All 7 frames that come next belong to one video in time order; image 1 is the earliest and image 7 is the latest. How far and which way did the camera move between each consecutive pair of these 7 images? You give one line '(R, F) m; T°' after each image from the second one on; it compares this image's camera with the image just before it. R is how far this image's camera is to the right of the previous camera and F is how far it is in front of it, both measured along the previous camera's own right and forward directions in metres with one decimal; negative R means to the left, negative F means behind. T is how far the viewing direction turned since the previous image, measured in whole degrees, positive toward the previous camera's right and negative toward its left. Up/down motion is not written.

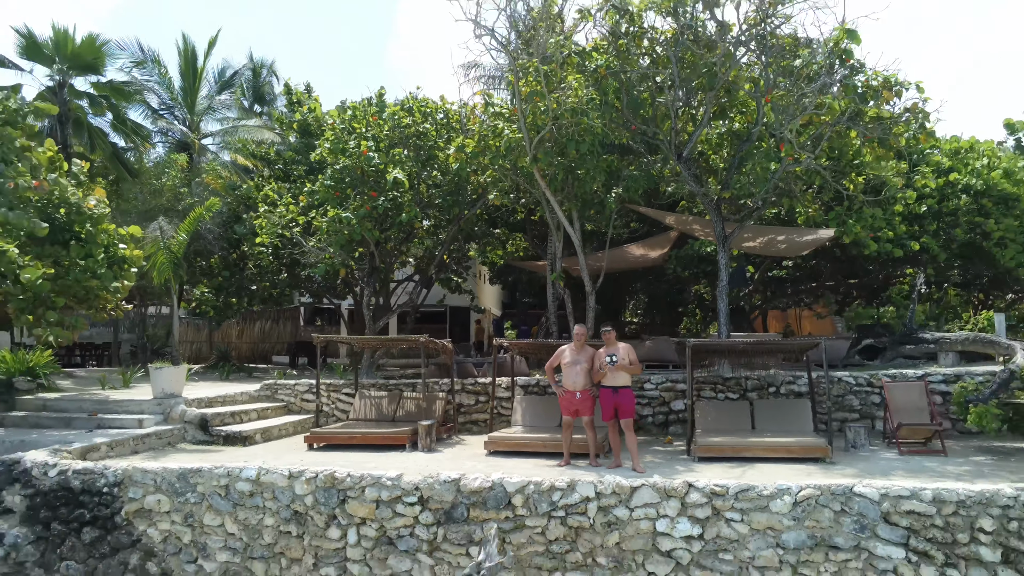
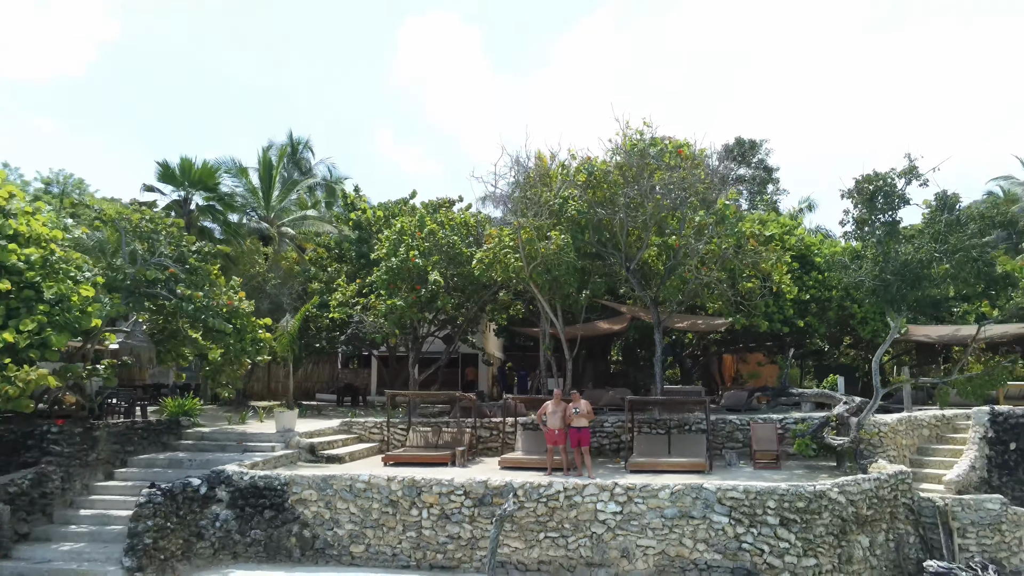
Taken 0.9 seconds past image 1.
(-0.1, -4.6) m; 0°
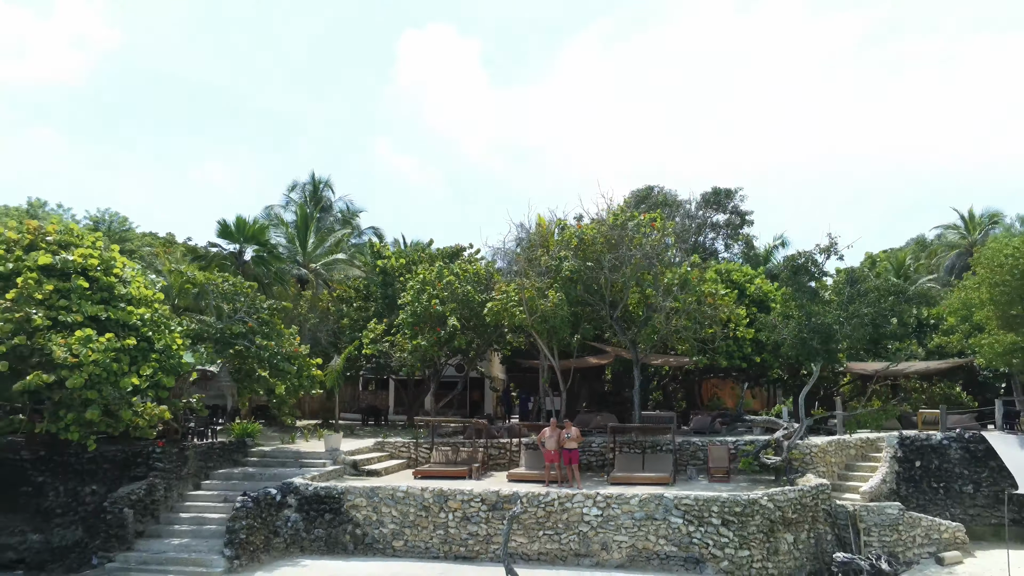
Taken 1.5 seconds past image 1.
(-0.1, -3.1) m; 0°
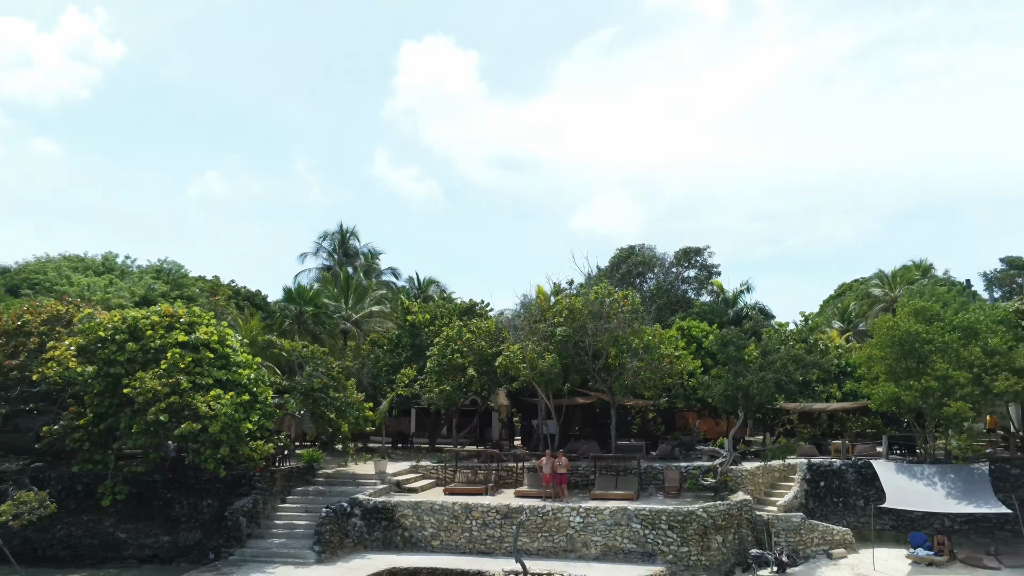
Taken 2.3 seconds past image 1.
(-0.2, -5.2) m; 0°
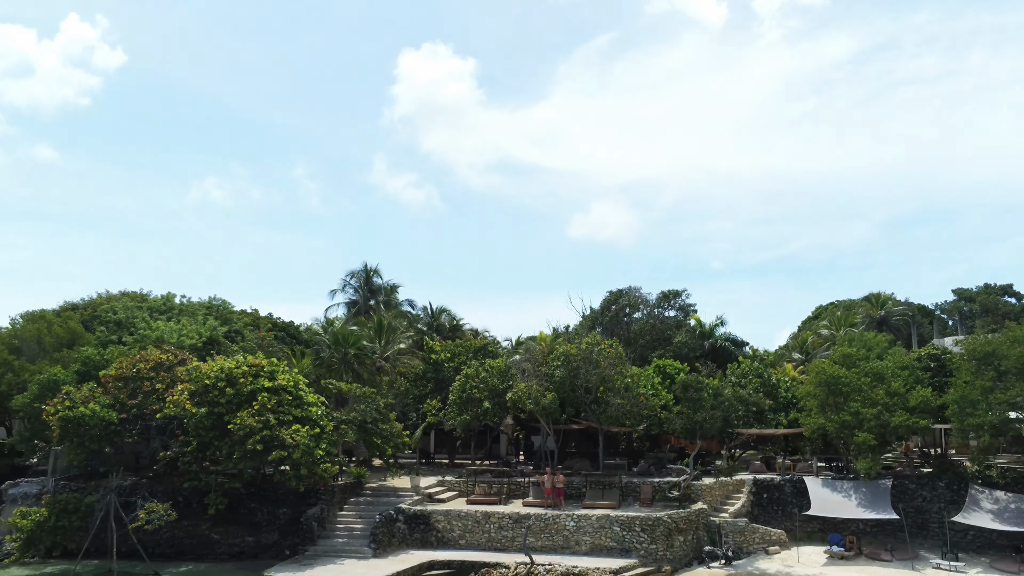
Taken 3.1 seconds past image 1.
(-0.3, -5.6) m; 0°
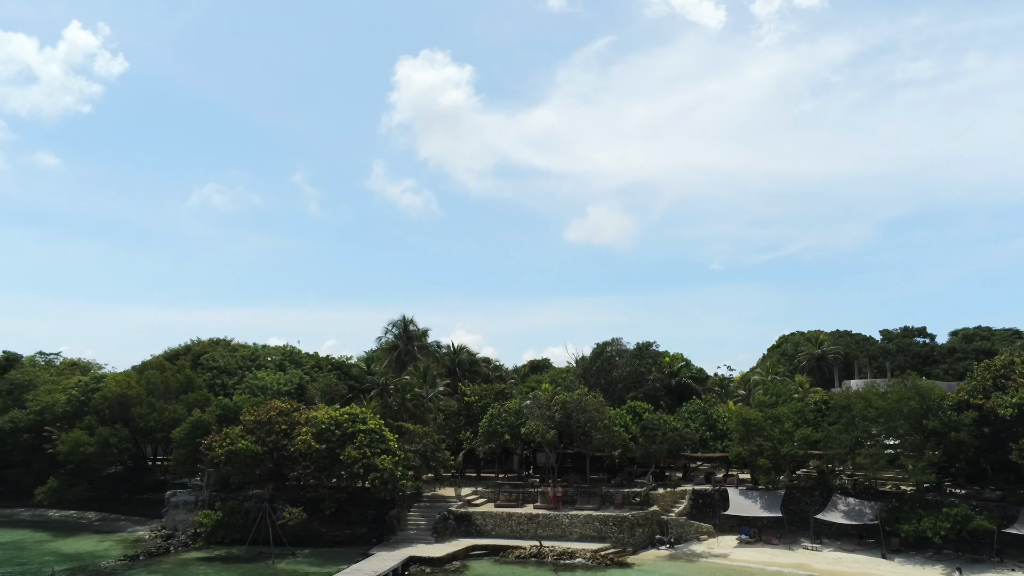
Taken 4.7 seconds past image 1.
(-0.7, -11.8) m; 0°
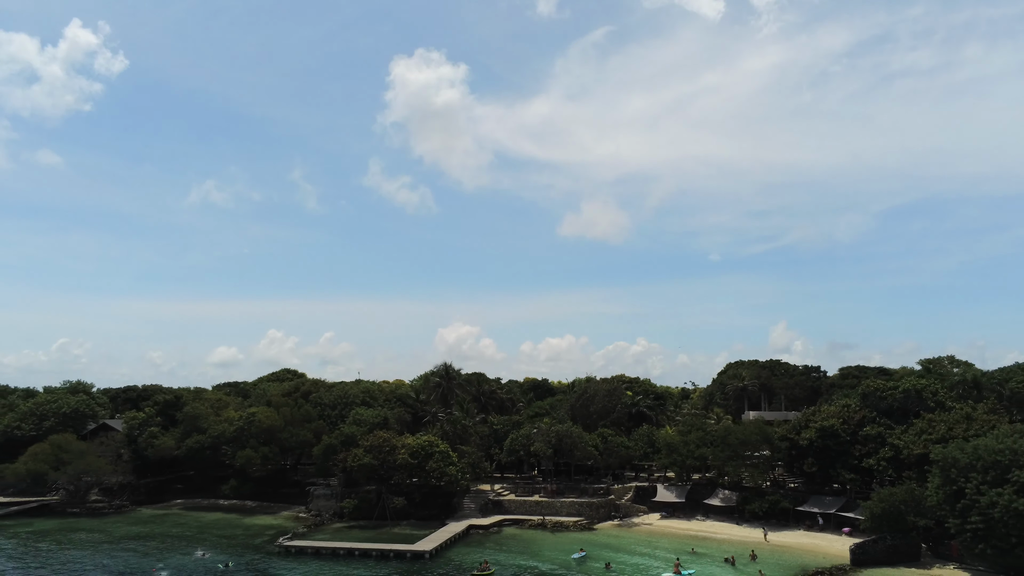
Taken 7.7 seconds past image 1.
(-1.2, -24.2) m; 0°
